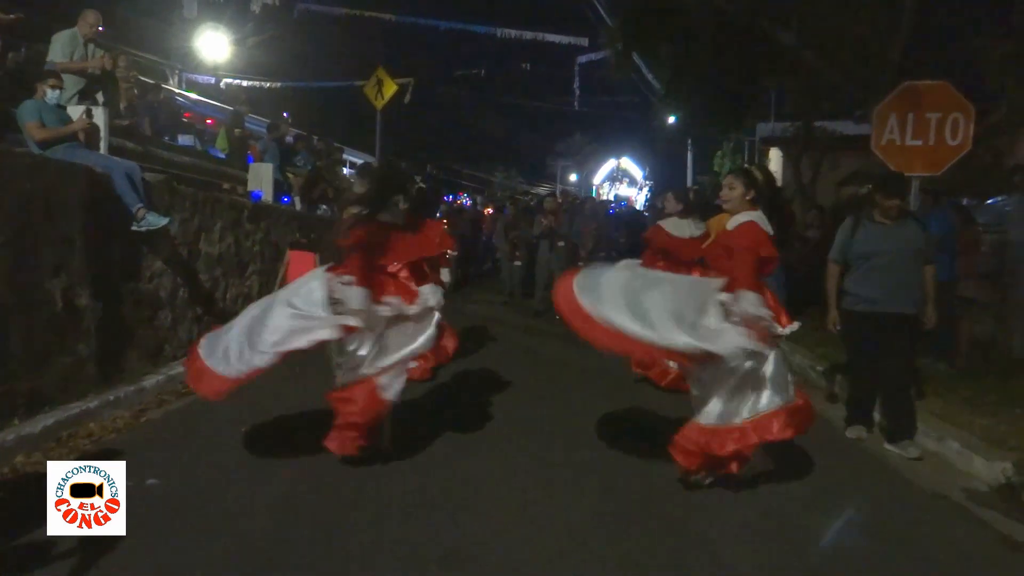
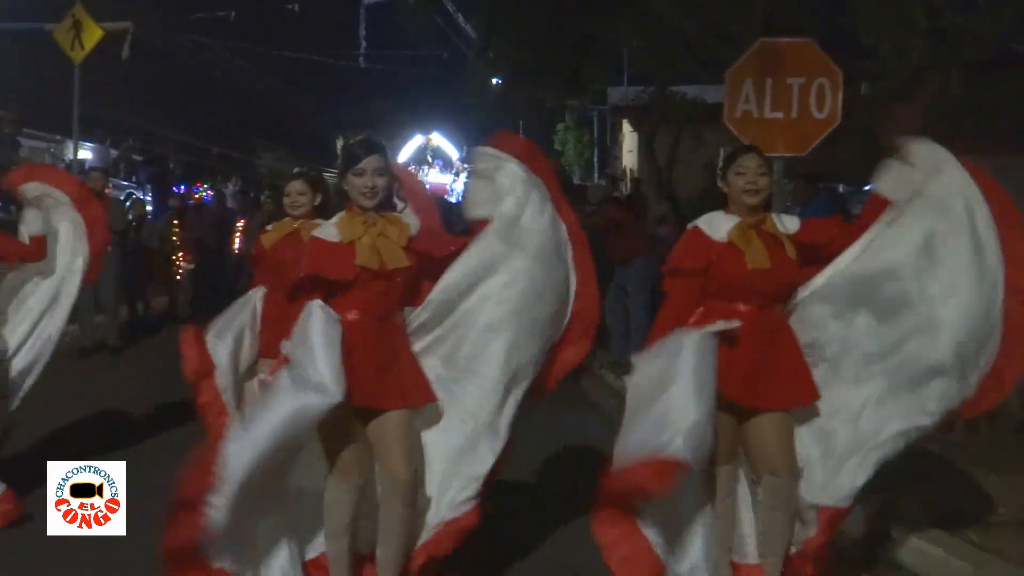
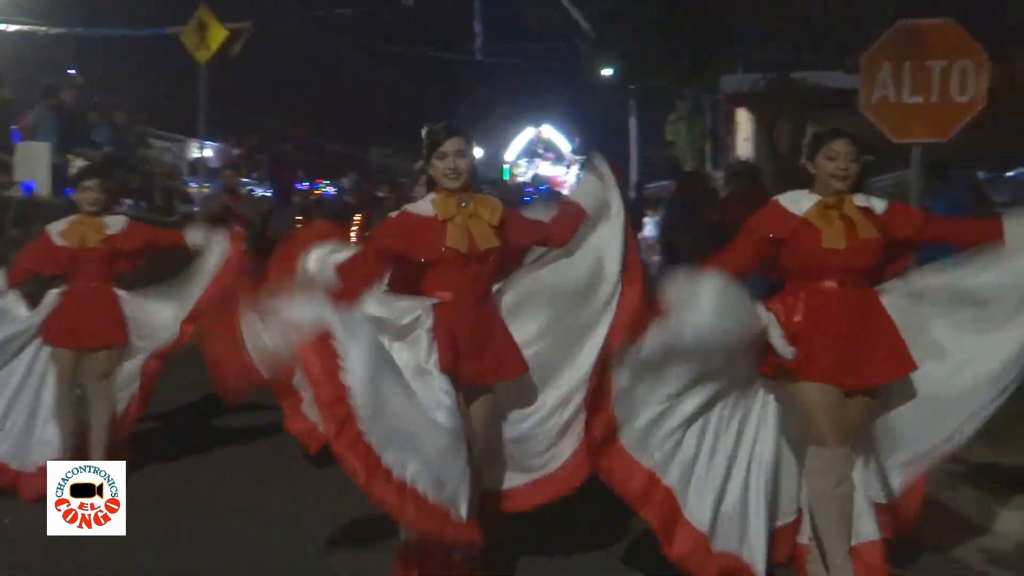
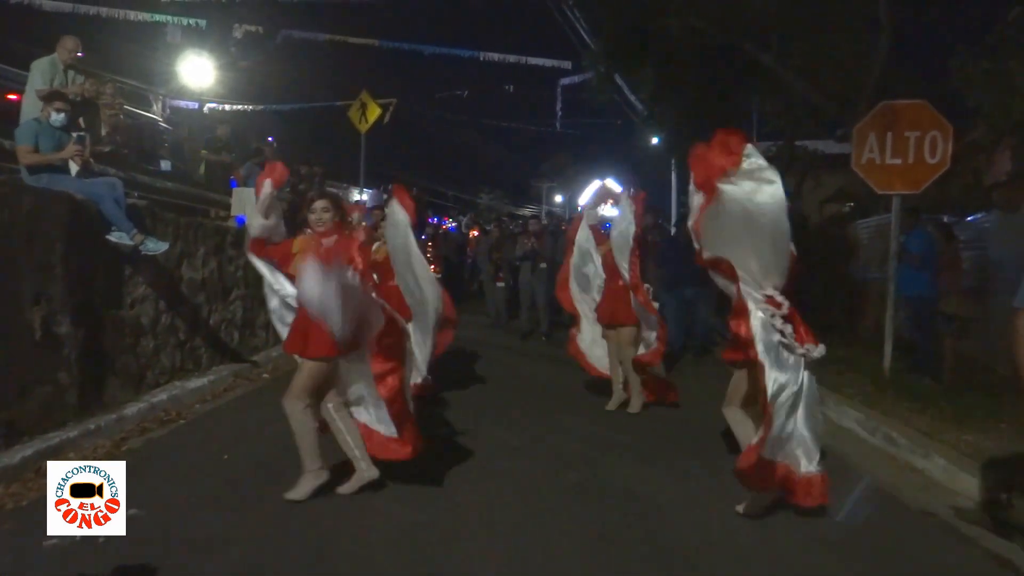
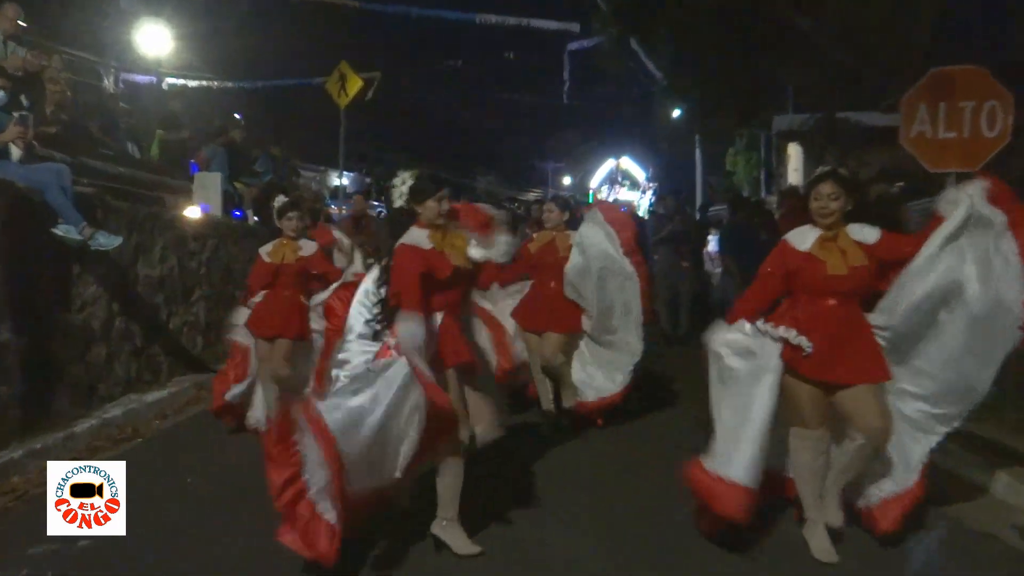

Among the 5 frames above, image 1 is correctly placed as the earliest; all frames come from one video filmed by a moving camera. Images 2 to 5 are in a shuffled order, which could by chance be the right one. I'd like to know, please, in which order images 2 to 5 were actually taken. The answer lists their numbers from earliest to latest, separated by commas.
4, 5, 3, 2
